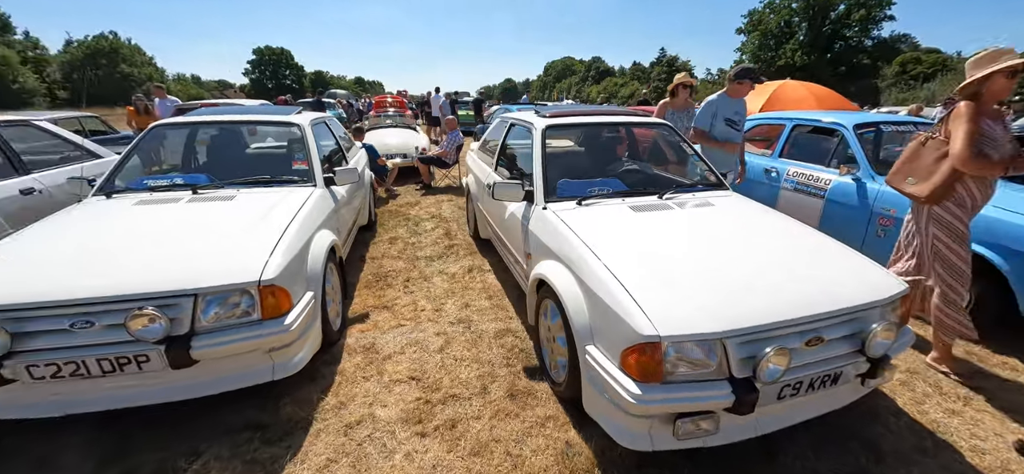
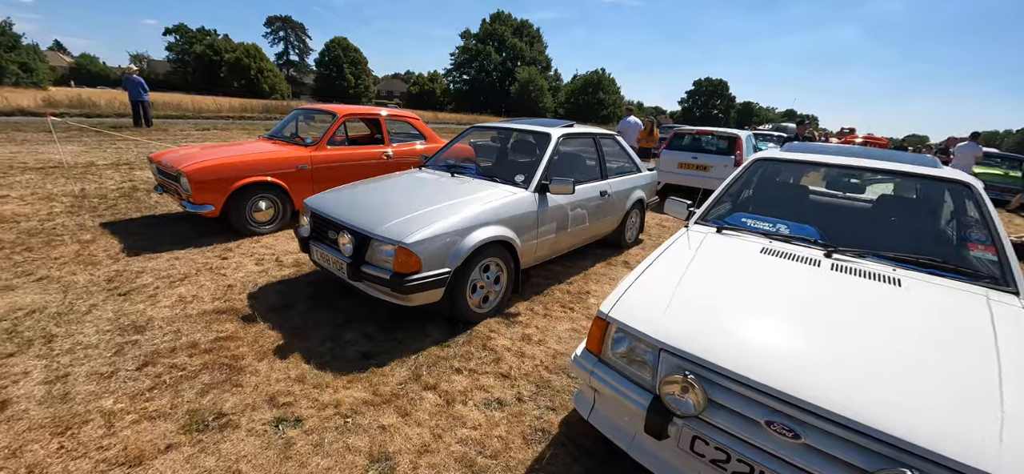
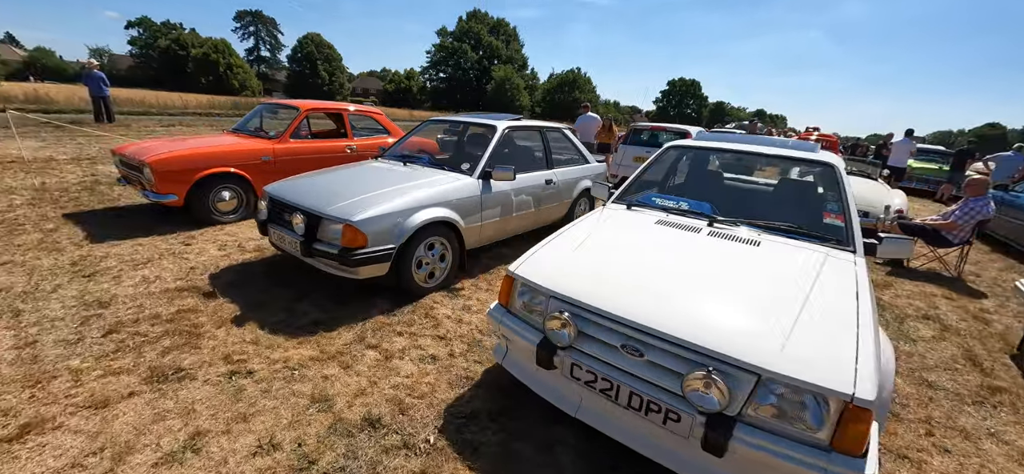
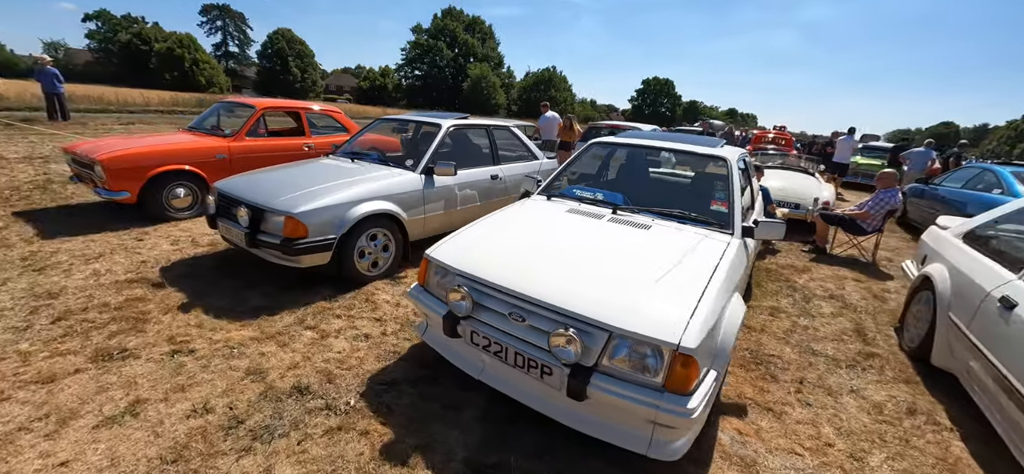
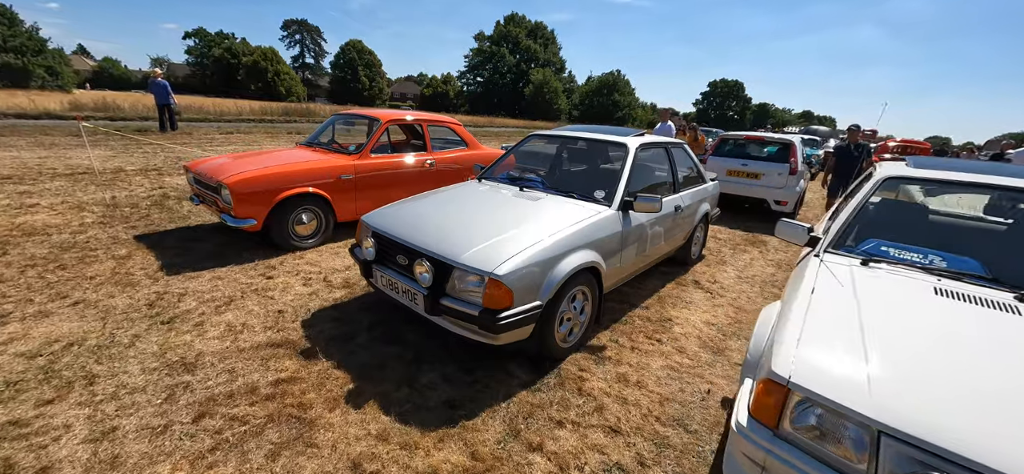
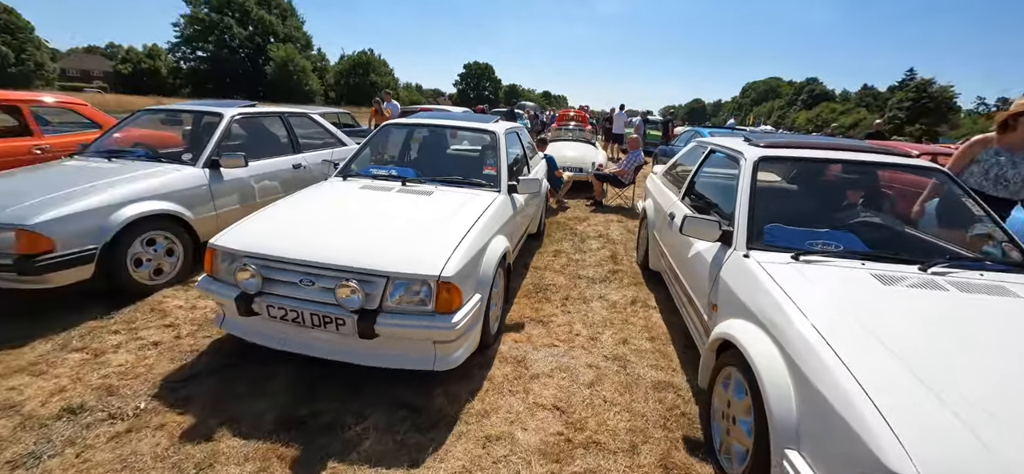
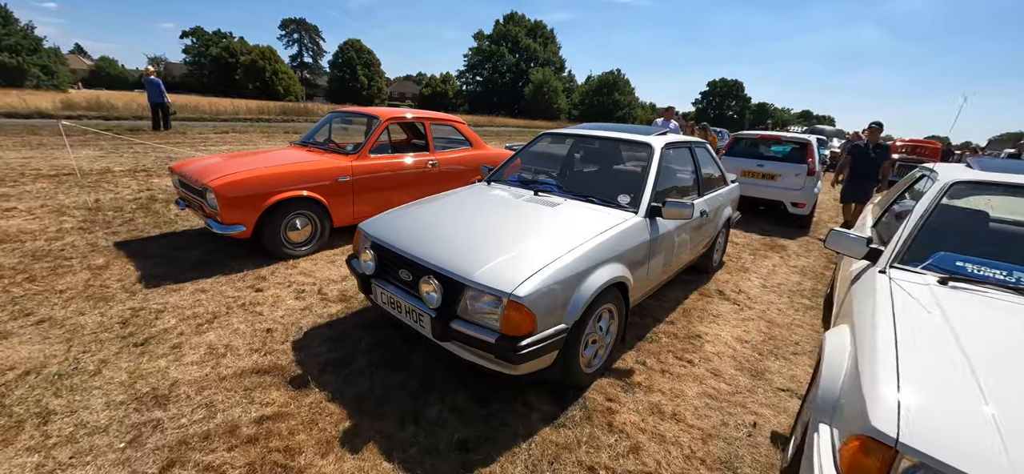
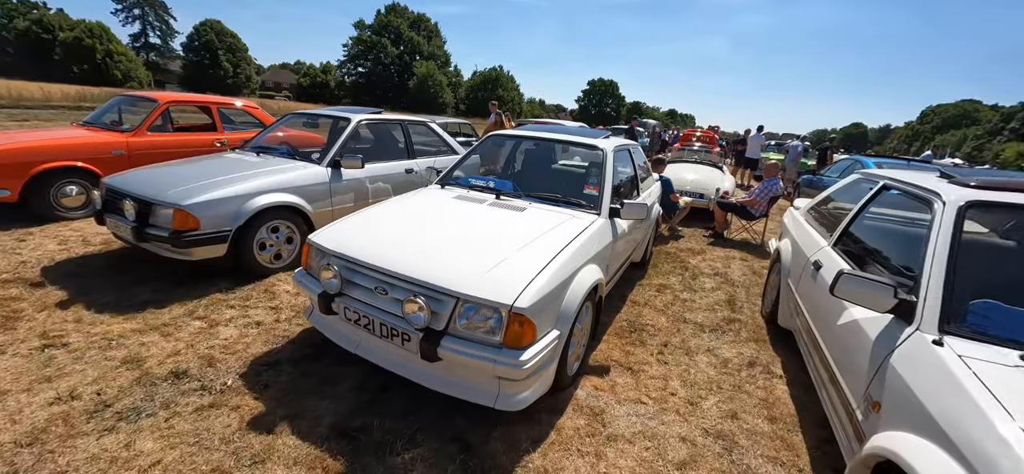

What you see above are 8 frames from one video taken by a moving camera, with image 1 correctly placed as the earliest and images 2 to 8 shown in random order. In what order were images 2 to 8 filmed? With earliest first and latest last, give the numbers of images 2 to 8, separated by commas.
6, 8, 4, 3, 2, 5, 7
